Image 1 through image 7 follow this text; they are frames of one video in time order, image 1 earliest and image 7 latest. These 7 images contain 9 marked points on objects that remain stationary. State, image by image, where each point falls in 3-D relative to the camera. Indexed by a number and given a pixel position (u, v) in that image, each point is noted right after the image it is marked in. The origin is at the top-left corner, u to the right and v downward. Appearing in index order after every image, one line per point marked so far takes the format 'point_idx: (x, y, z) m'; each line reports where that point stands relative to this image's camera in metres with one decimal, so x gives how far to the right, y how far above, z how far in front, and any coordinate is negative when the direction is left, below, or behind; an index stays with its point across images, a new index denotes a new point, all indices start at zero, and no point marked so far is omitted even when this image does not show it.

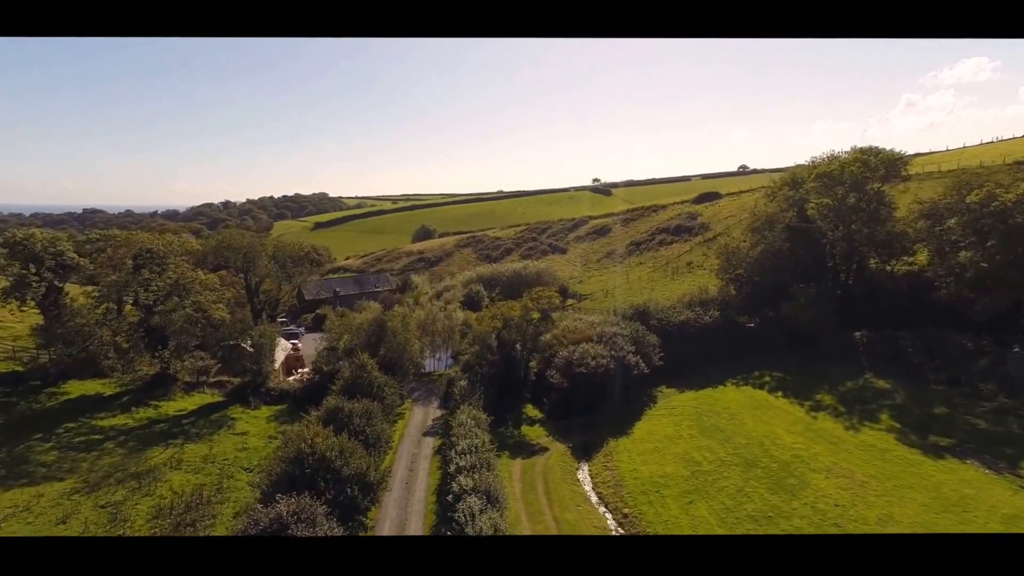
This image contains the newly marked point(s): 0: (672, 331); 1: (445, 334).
0: (+3.8, -0.9, +12.9) m
1: (-1.8, -1.2, +14.5) m
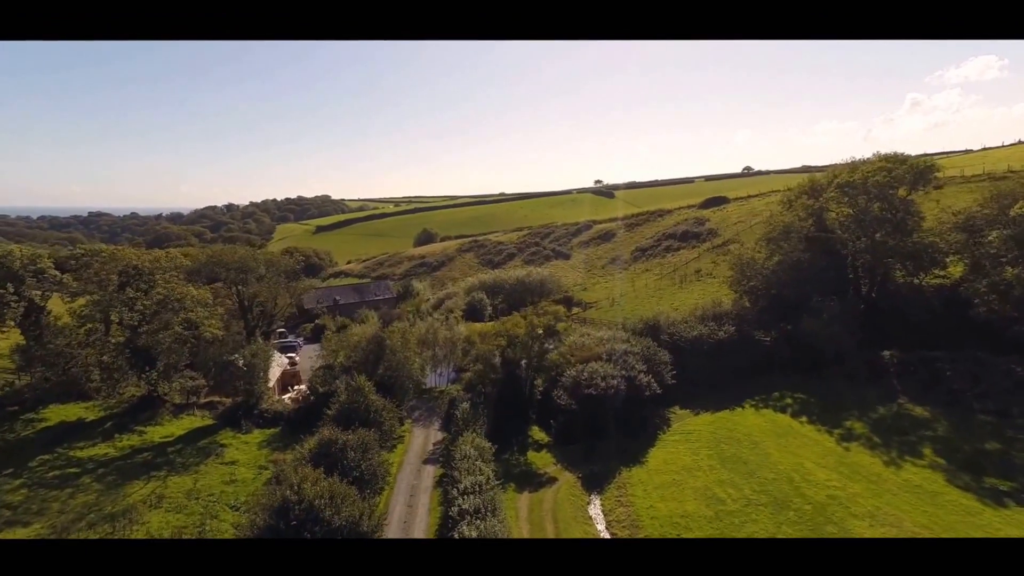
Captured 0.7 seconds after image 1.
0: (+3.9, -1.3, +12.3) m
1: (-1.7, -1.5, +13.9) m
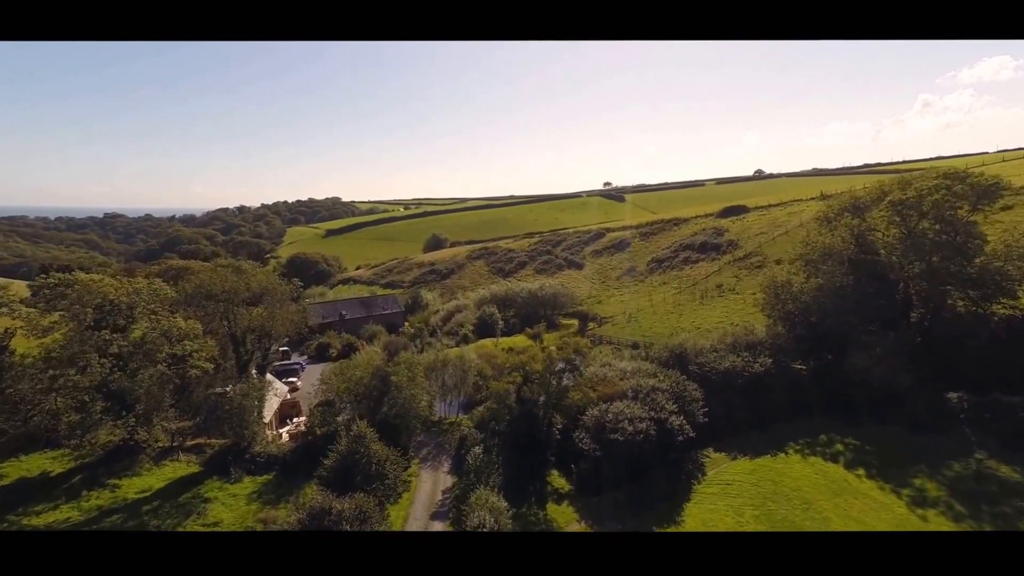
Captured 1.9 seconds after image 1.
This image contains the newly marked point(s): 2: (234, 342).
0: (+4.2, -1.9, +11.1) m
1: (-1.4, -2.1, +12.9) m
2: (-5.9, -1.2, +11.2) m
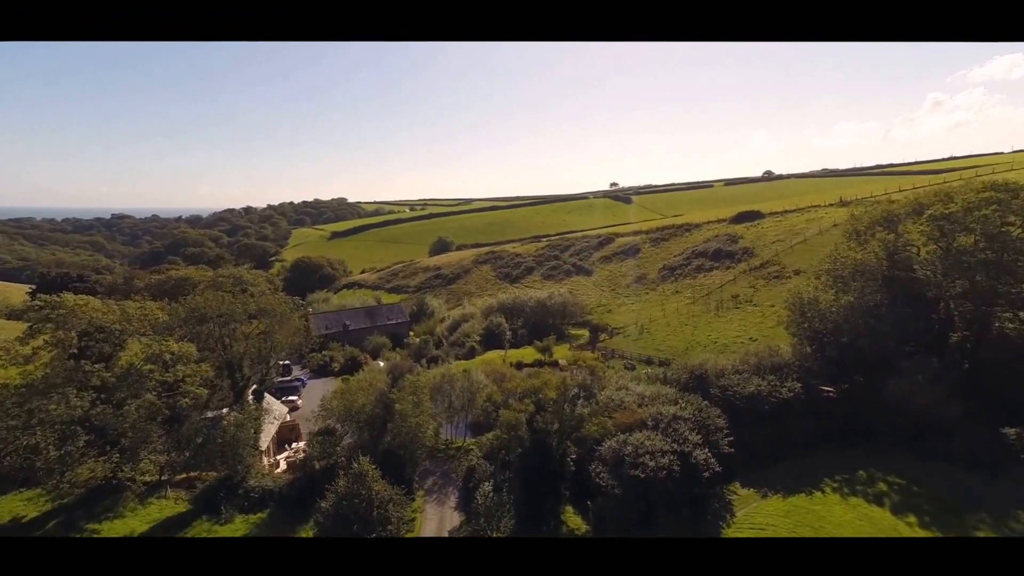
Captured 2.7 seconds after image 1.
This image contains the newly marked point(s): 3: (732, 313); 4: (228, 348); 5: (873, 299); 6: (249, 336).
0: (+4.5, -2.3, +10.4) m
1: (-1.1, -2.5, +12.2) m
2: (-5.6, -1.6, +10.6) m
3: (+8.1, -0.9, +19.4) m
4: (-5.8, -1.2, +10.8) m
5: (+7.5, -0.2, +10.9) m
6: (-5.5, -1.0, +11.0) m
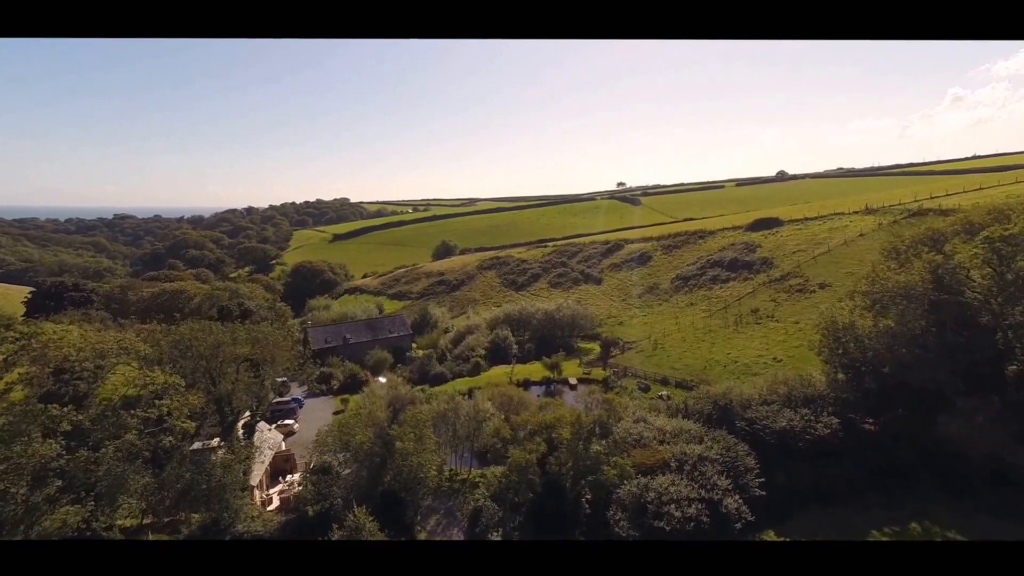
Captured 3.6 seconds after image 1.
0: (+4.7, -2.8, +9.6) m
1: (-0.9, -3.0, +11.4) m
2: (-5.4, -2.1, +9.8) m
3: (+8.4, -1.4, +18.6) m
4: (-5.6, -1.7, +10.0) m
5: (+7.8, -0.7, +10.1) m
6: (-5.3, -1.5, +10.2) m
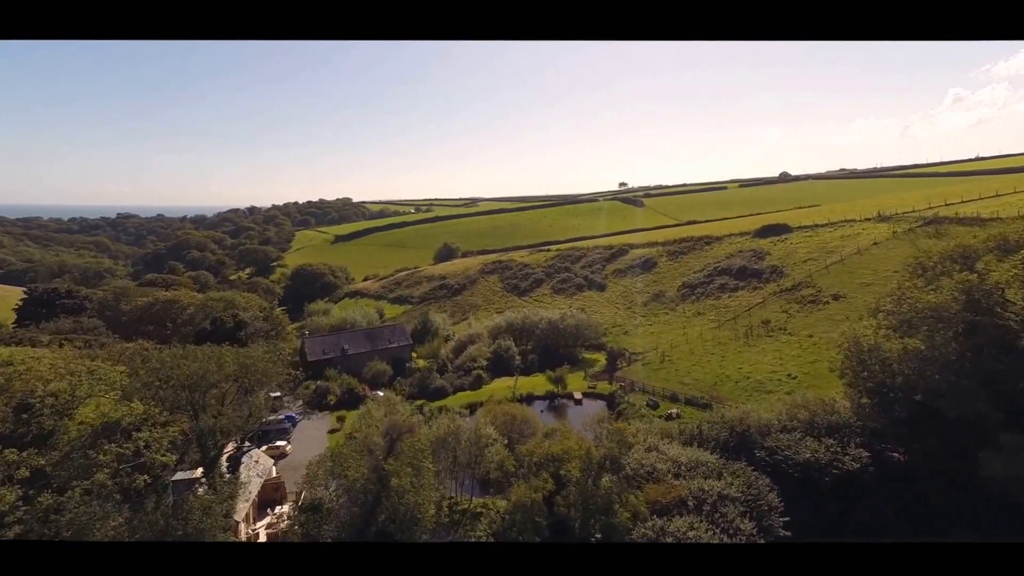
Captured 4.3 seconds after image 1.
0: (+4.7, -3.2, +8.9) m
1: (-0.8, -3.4, +10.7) m
2: (-5.4, -2.5, +9.2) m
3: (+8.5, -1.8, +17.9) m
4: (-5.5, -2.1, +9.4) m
5: (+7.8, -1.1, +9.4) m
6: (-5.2, -1.9, +9.6) m
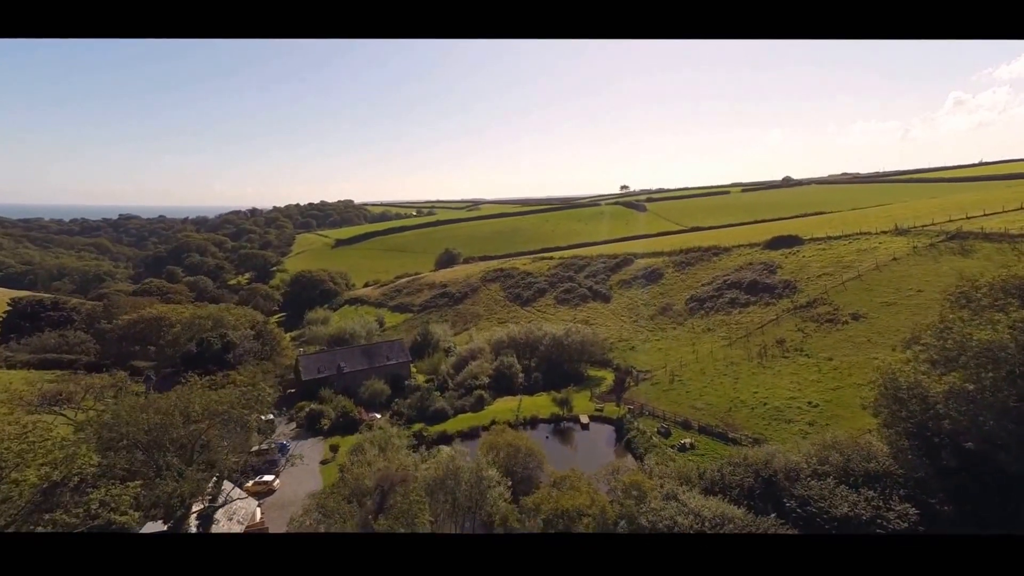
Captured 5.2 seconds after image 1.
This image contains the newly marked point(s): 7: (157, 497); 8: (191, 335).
0: (+4.8, -3.7, +7.9) m
1: (-0.7, -4.0, +9.8) m
2: (-5.3, -3.0, +8.3) m
3: (+8.6, -2.4, +16.9) m
4: (-5.4, -2.6, +8.5) m
5: (+7.9, -1.7, +8.4) m
6: (-5.2, -2.4, +8.7) m
7: (-5.4, -3.0, +8.4) m
8: (-10.4, -1.5, +17.3) m
